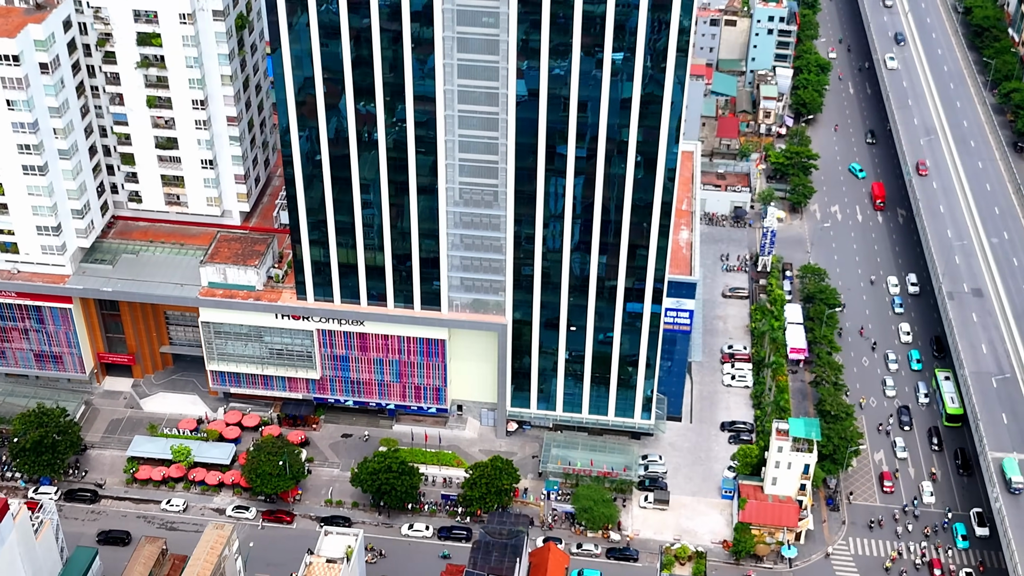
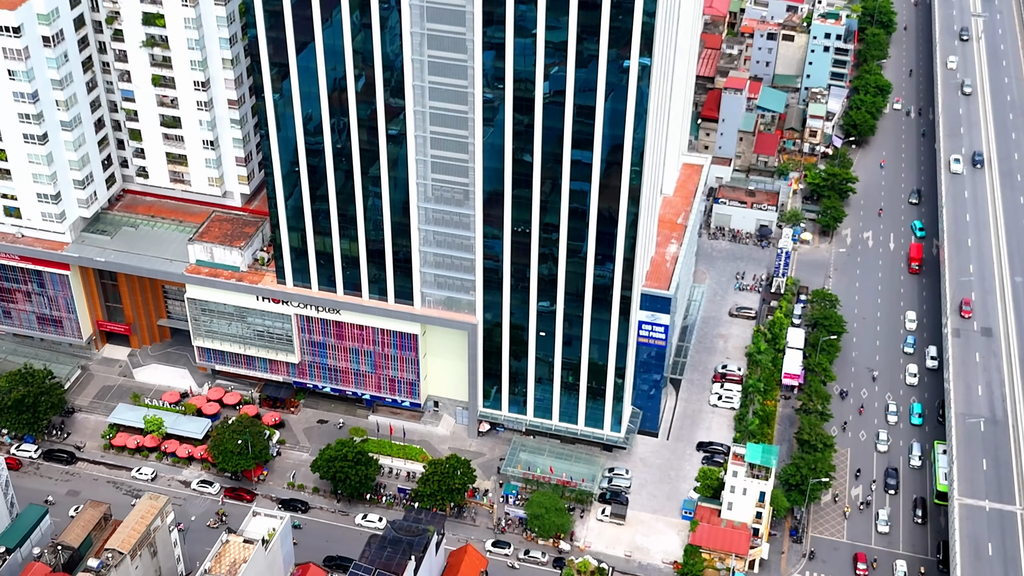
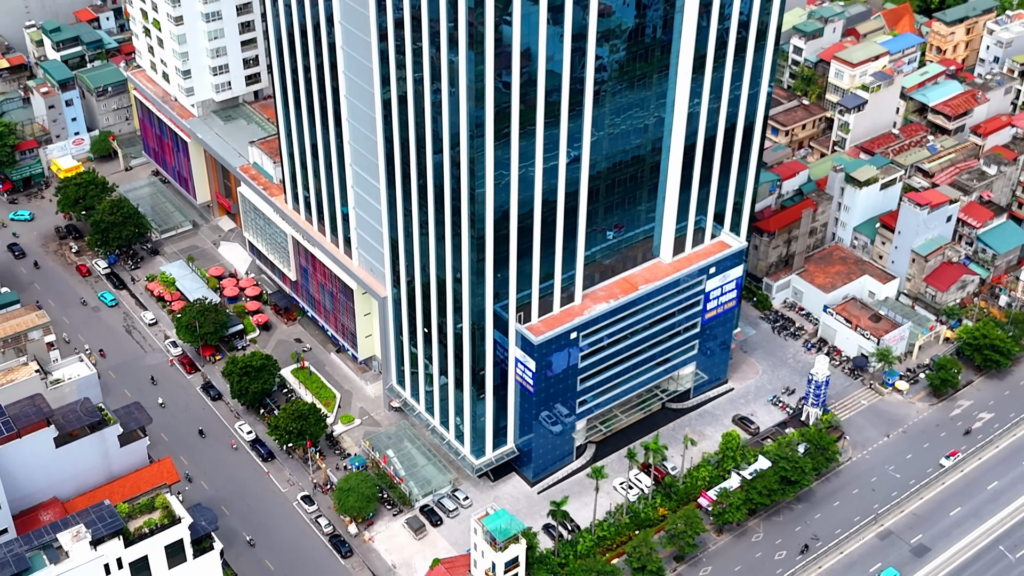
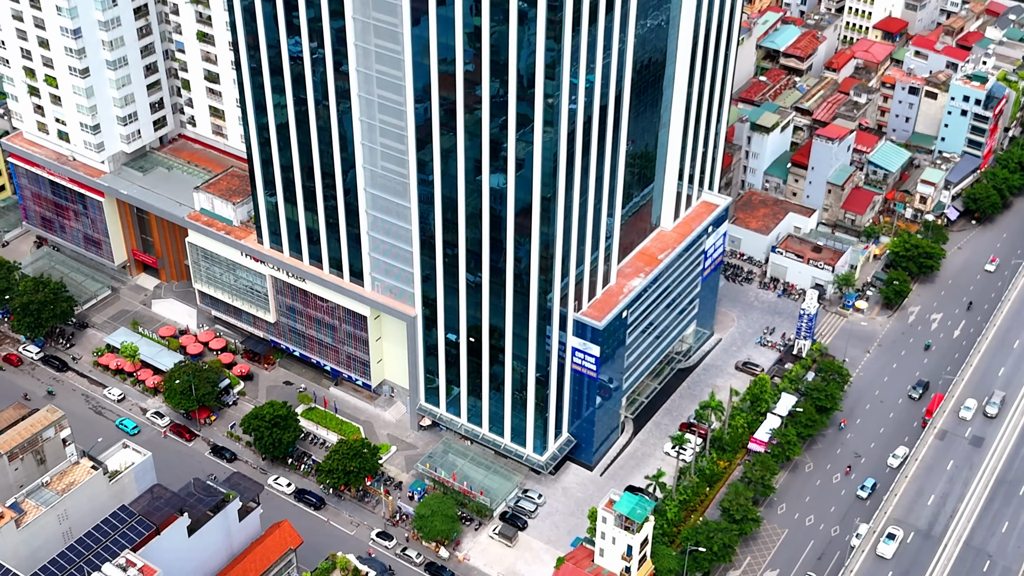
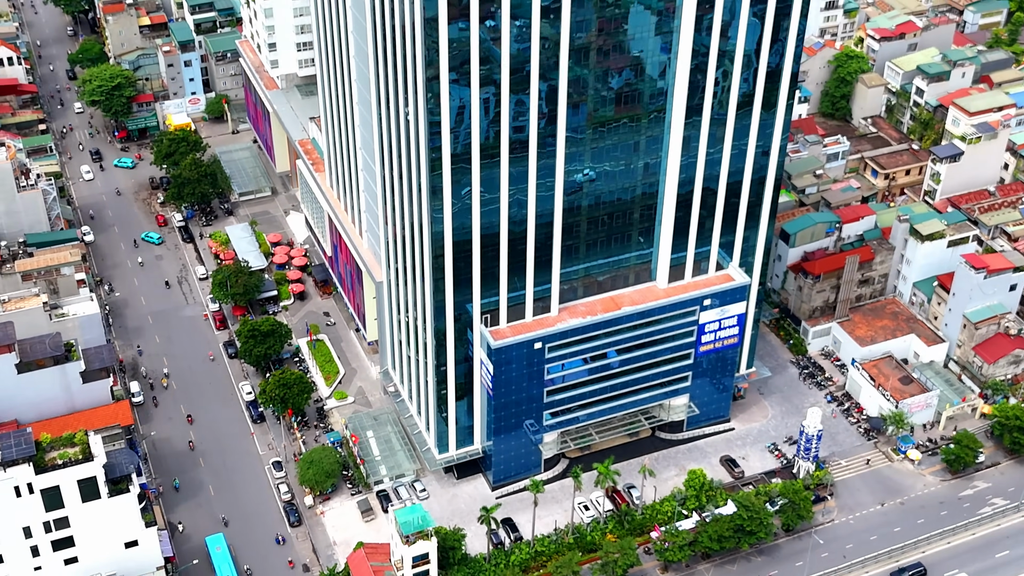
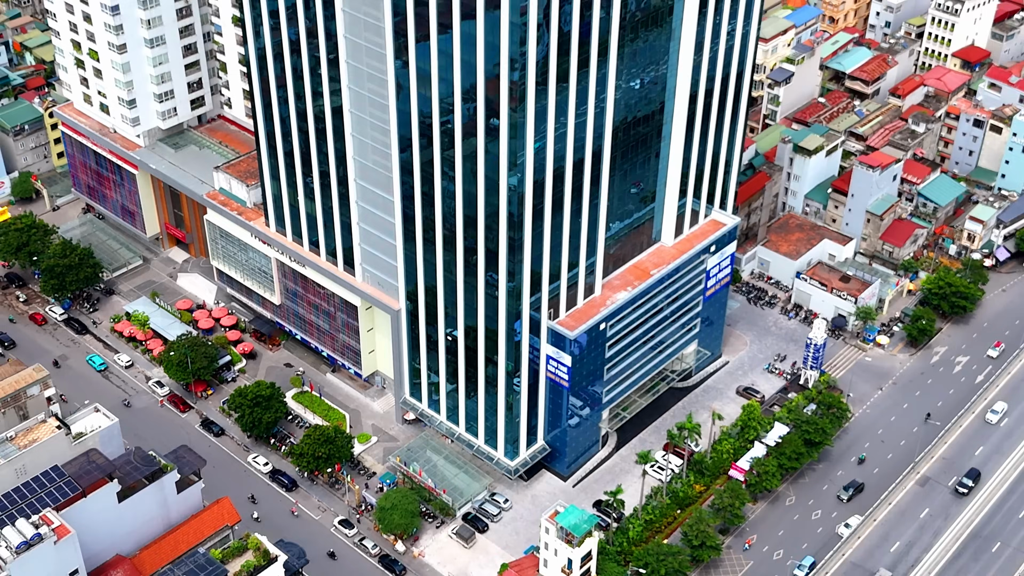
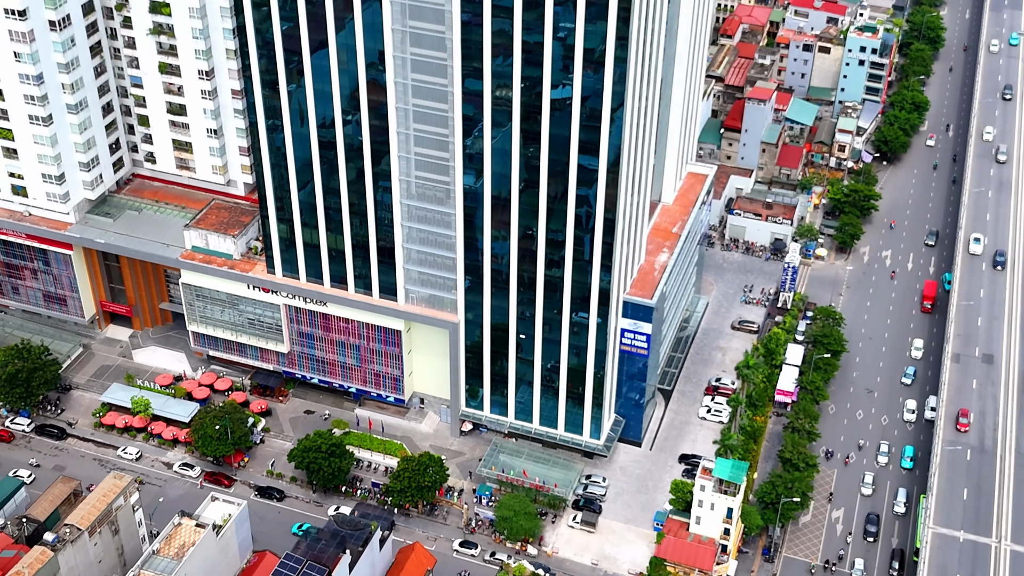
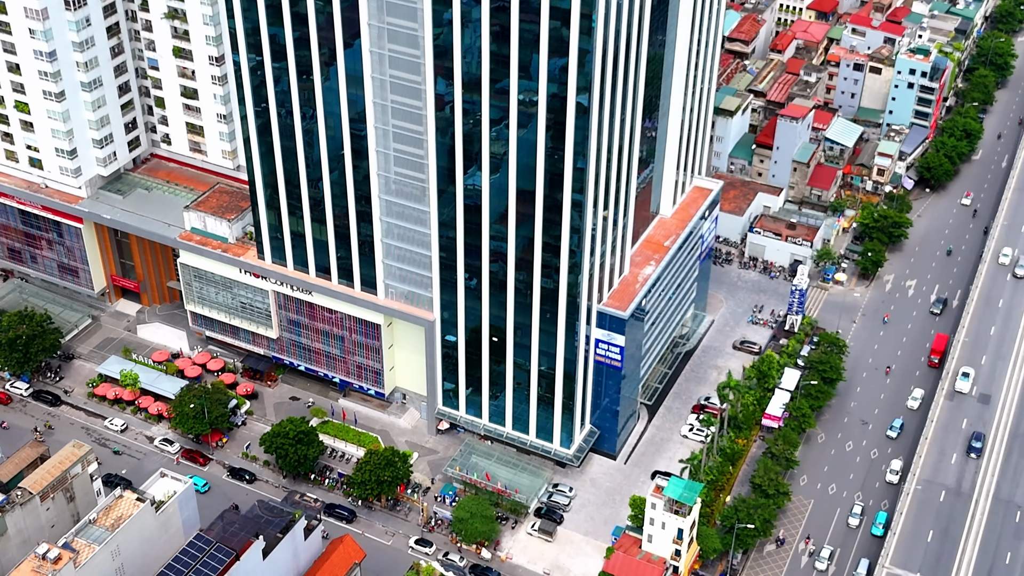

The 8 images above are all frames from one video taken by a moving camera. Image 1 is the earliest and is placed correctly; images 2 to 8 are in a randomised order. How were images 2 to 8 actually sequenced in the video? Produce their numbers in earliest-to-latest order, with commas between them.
2, 7, 8, 4, 6, 3, 5
